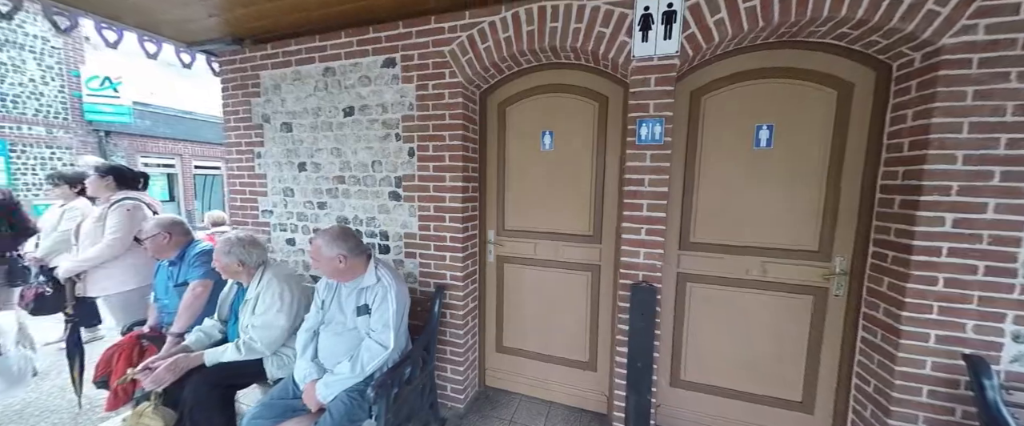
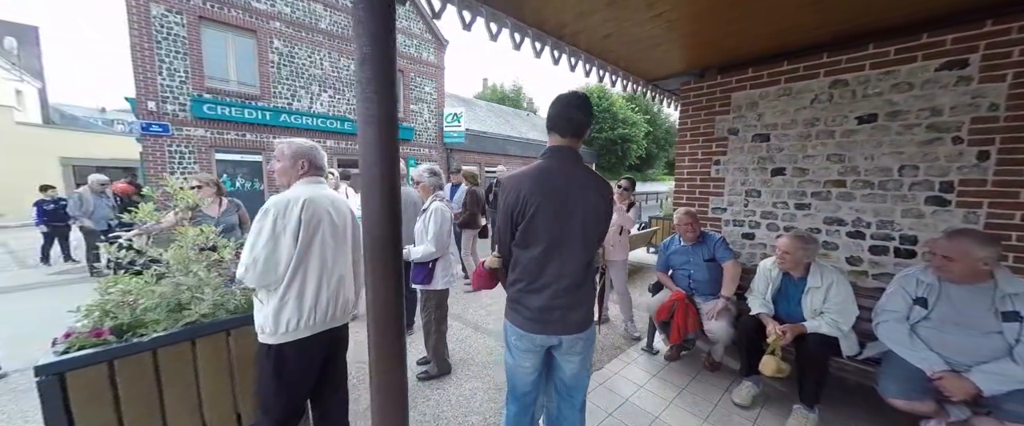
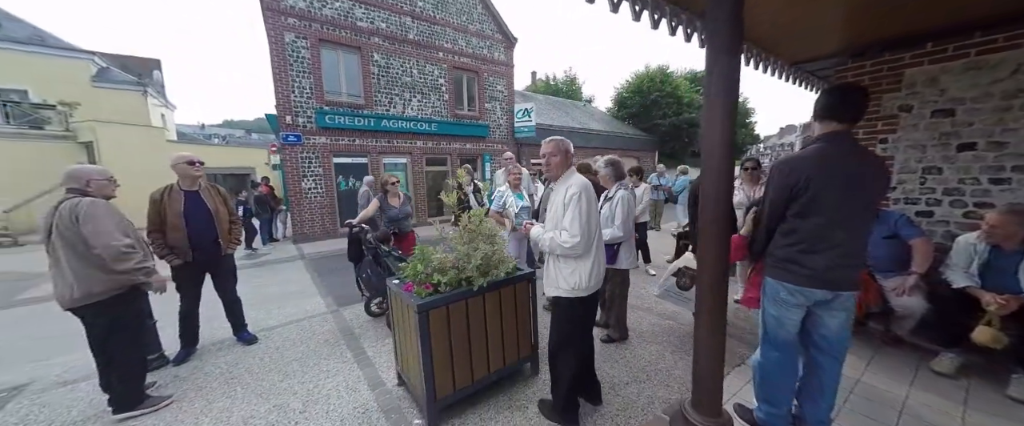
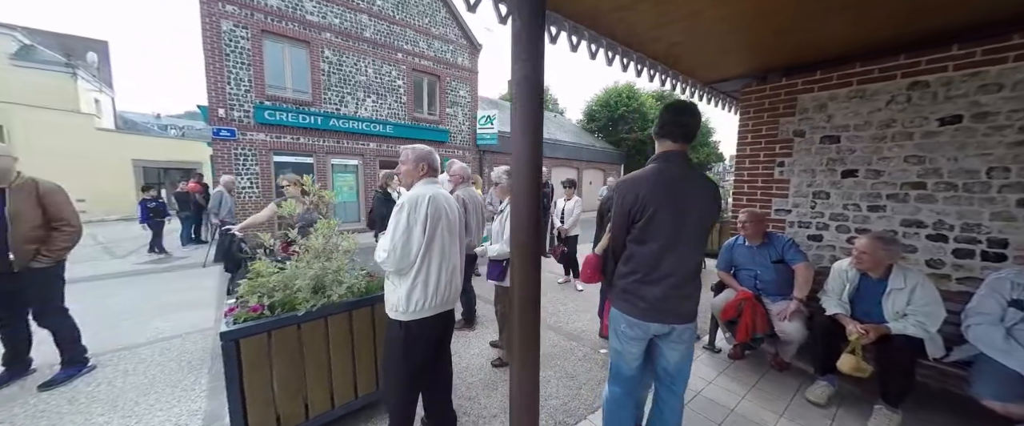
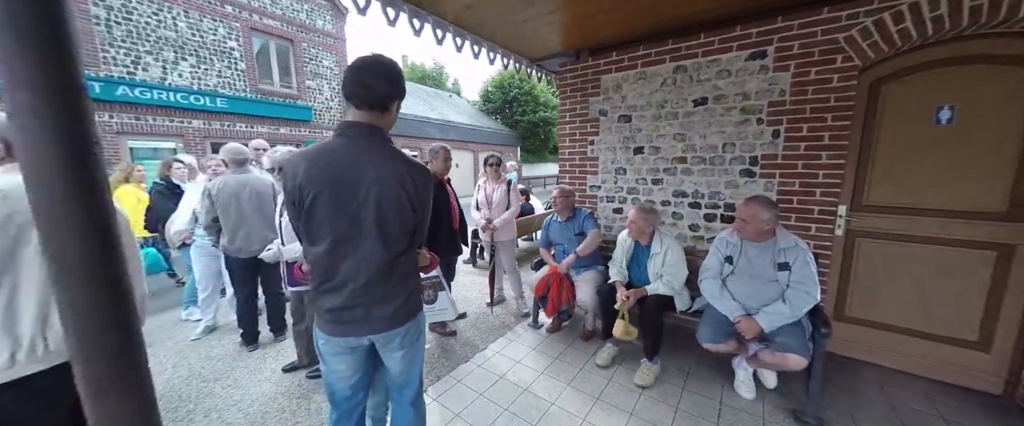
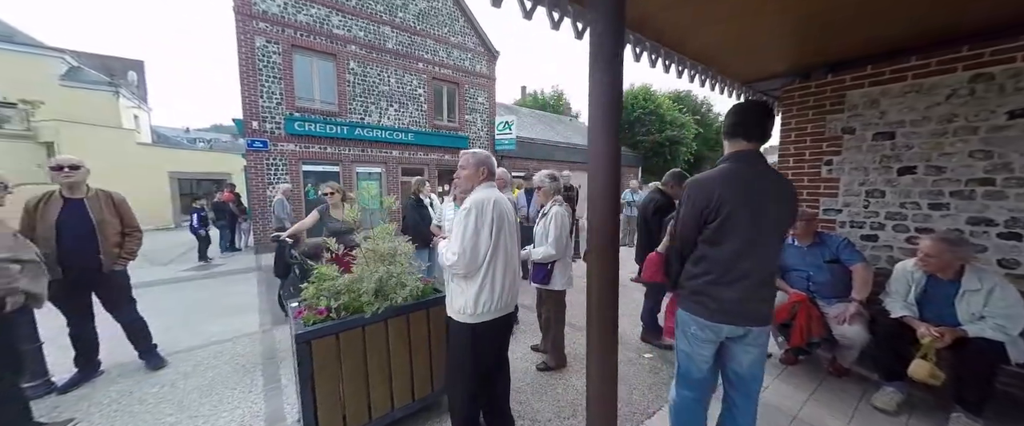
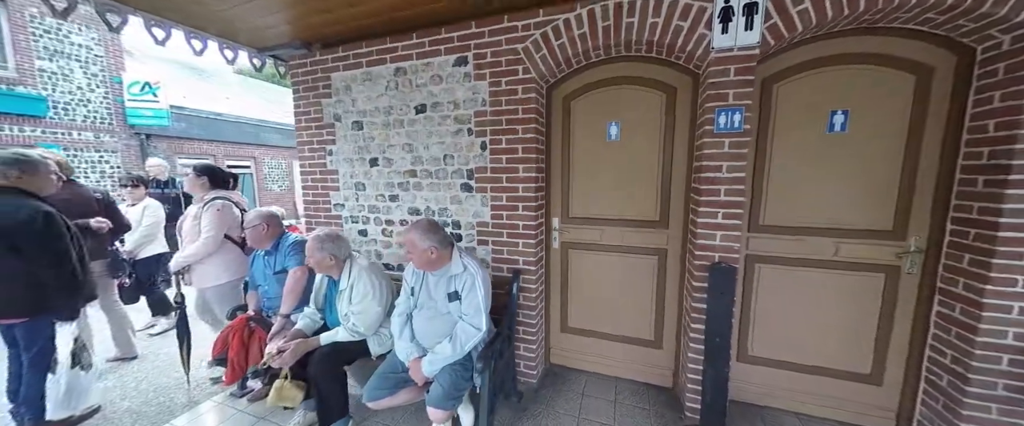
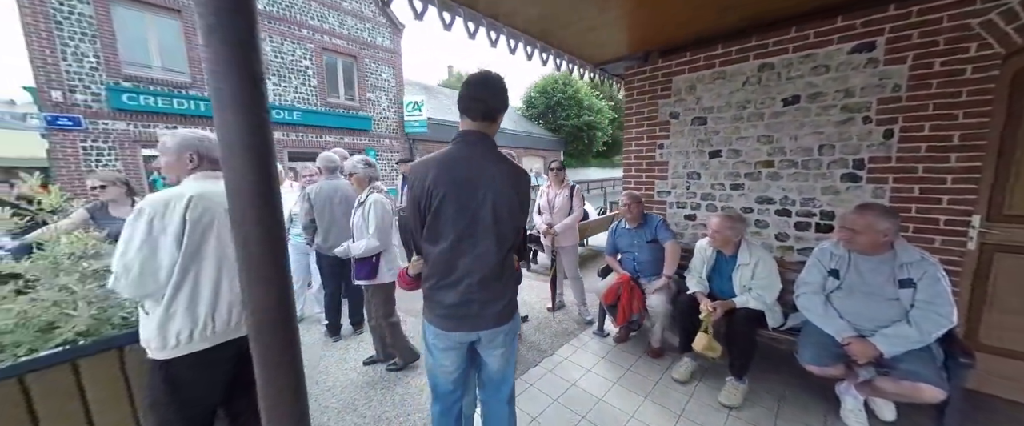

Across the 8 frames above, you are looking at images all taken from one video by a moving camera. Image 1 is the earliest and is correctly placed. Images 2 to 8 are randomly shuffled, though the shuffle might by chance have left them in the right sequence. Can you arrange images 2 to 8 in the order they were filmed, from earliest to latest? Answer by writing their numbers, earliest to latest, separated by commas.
7, 5, 8, 2, 4, 6, 3
